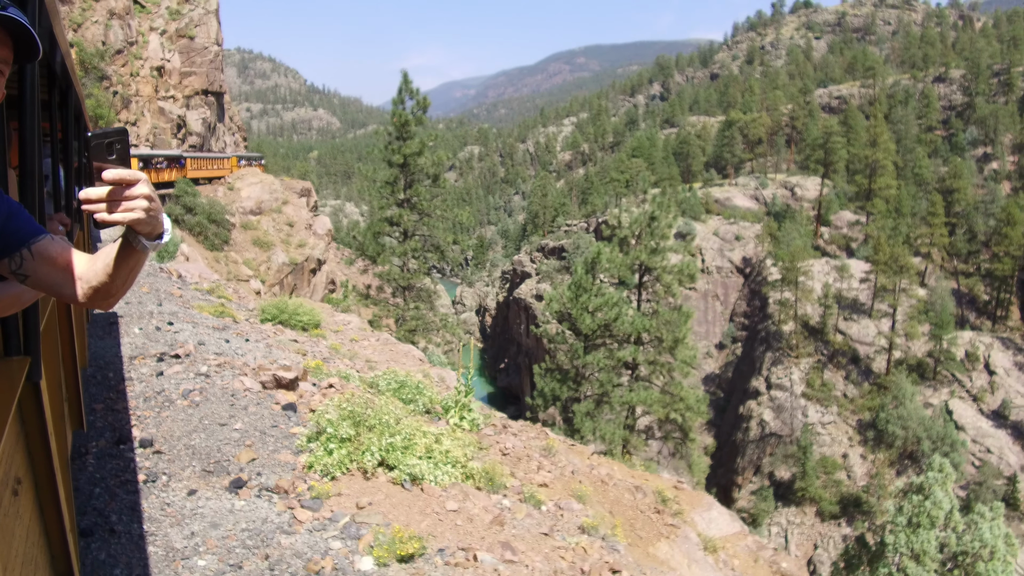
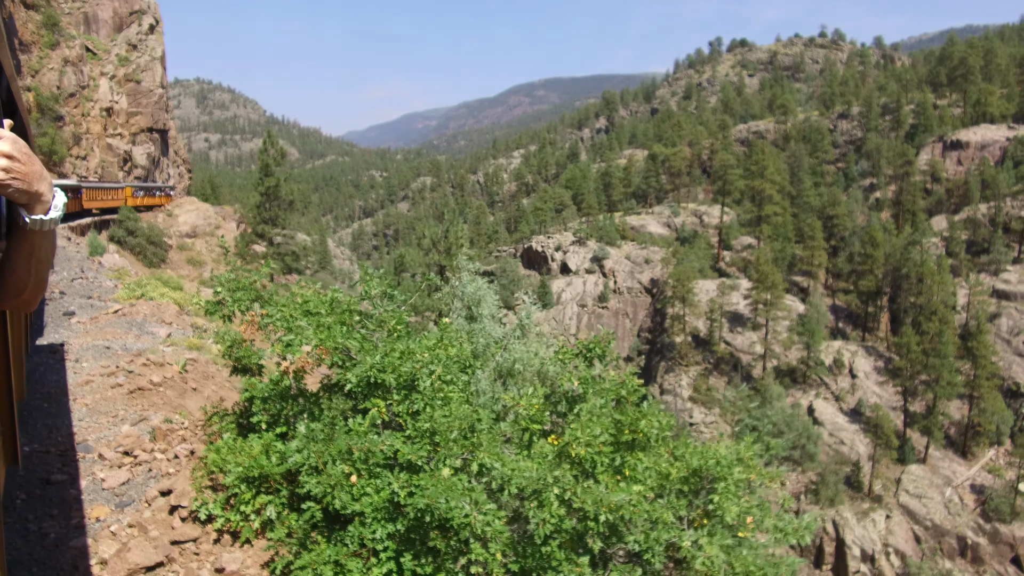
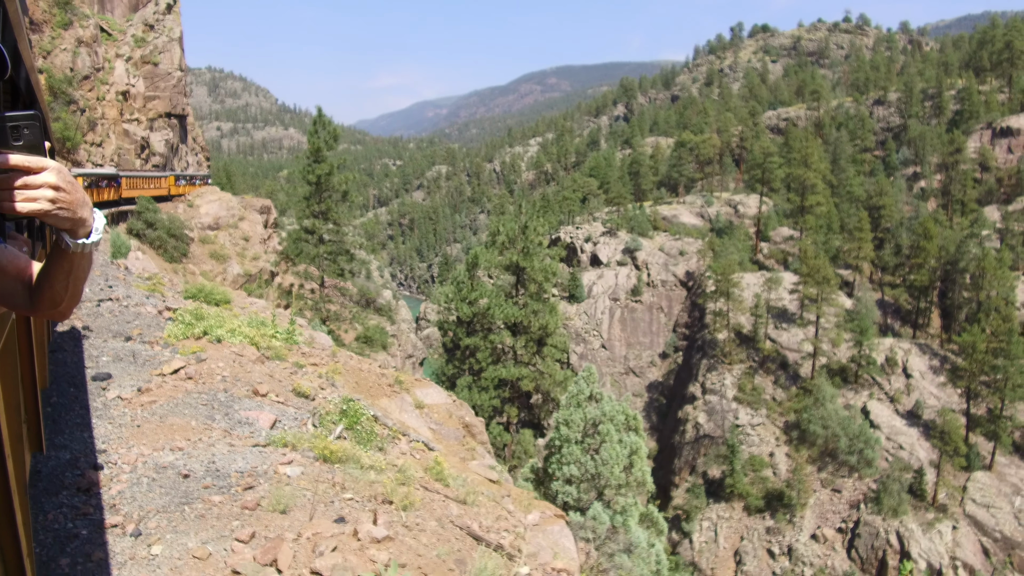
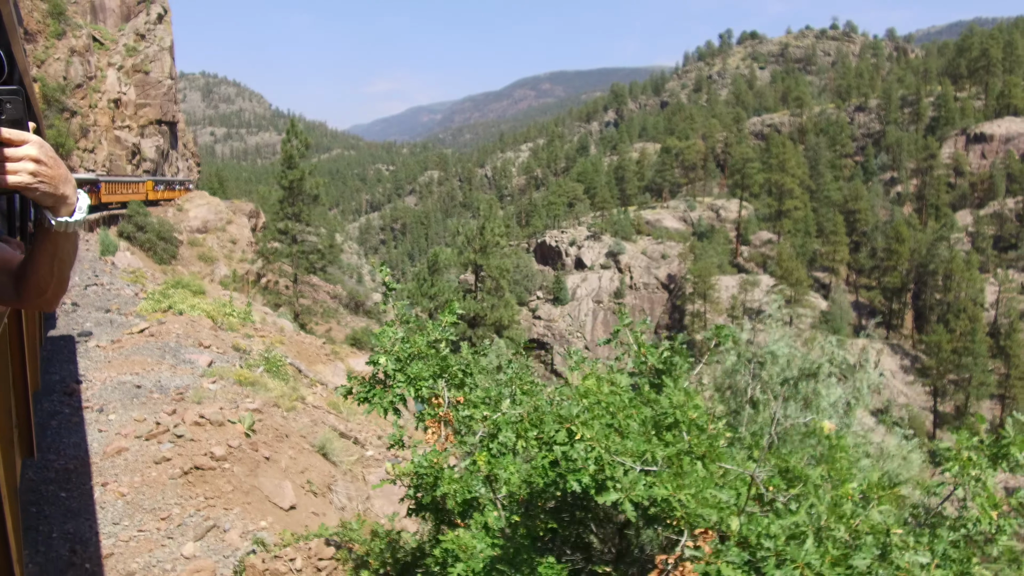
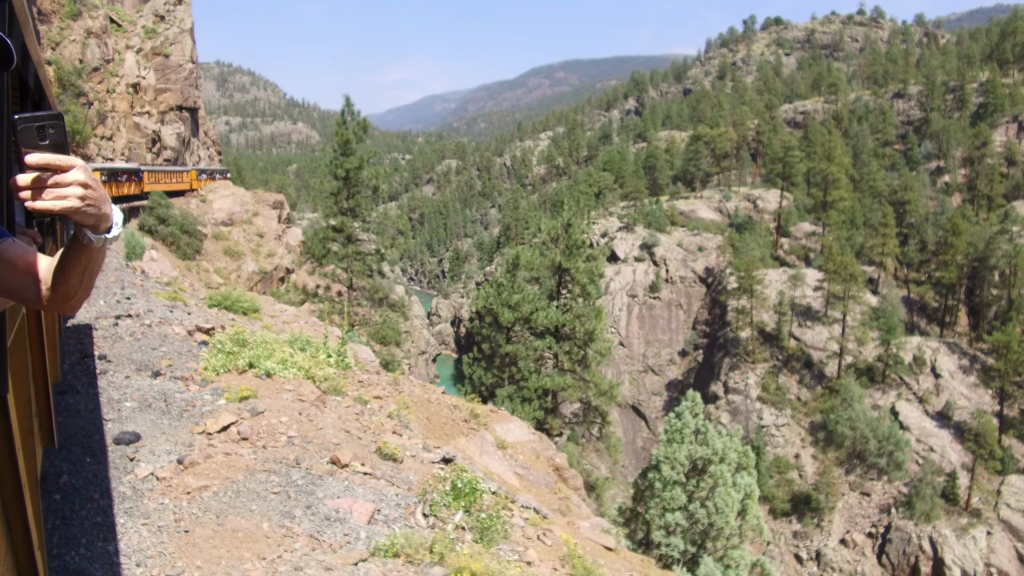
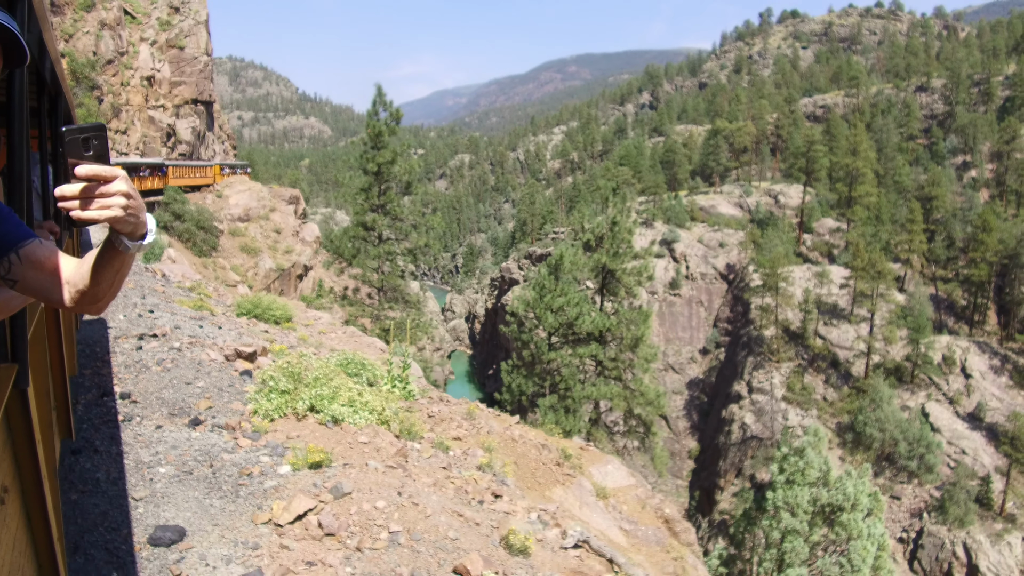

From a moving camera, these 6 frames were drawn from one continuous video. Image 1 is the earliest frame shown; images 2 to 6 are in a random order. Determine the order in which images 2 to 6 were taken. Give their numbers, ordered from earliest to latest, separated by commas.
6, 5, 3, 4, 2
